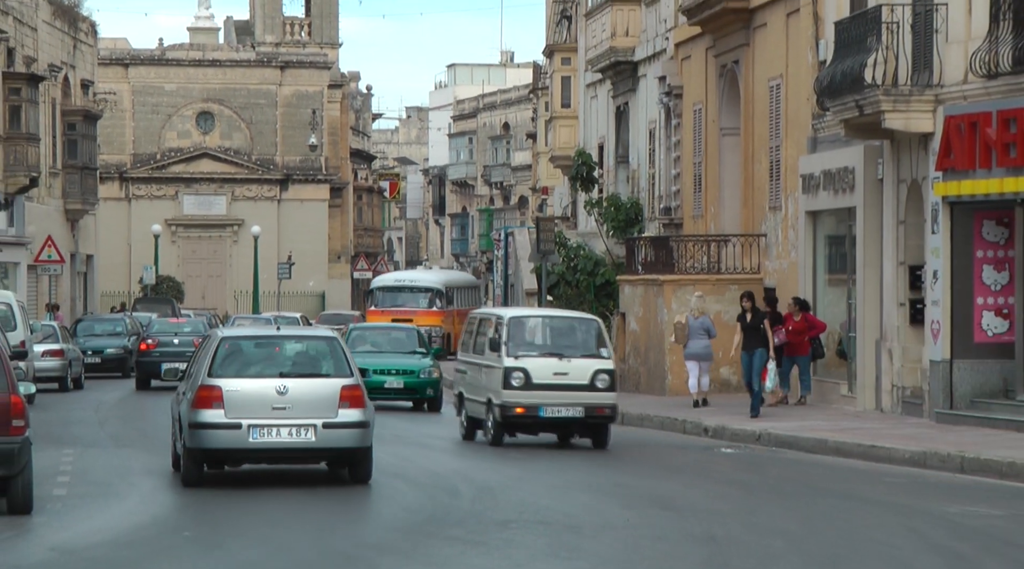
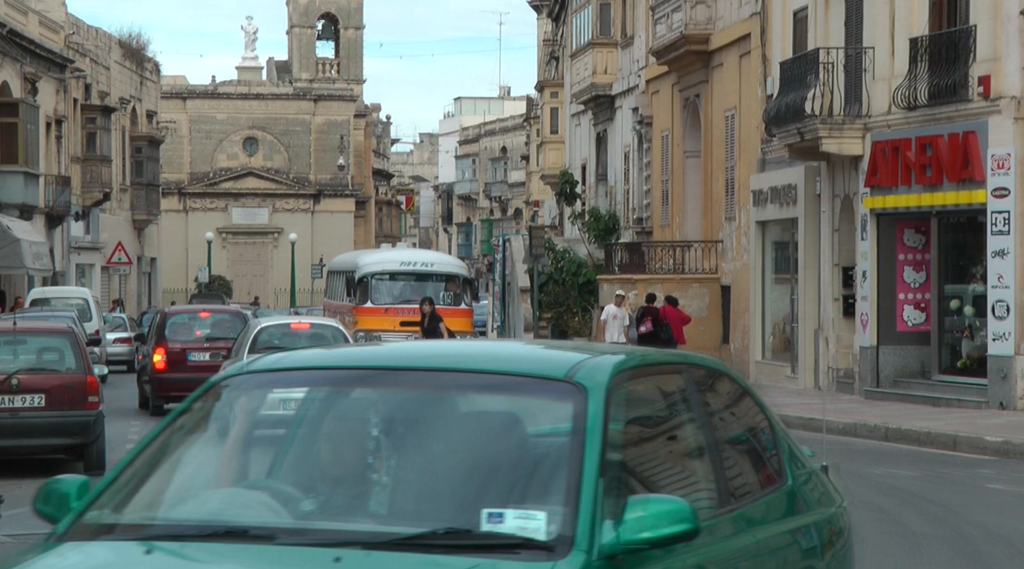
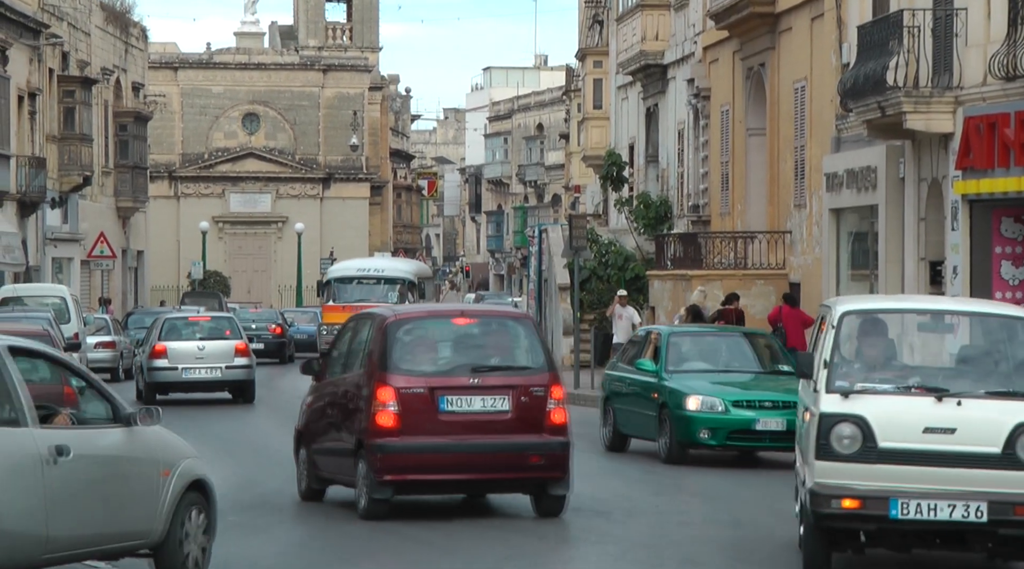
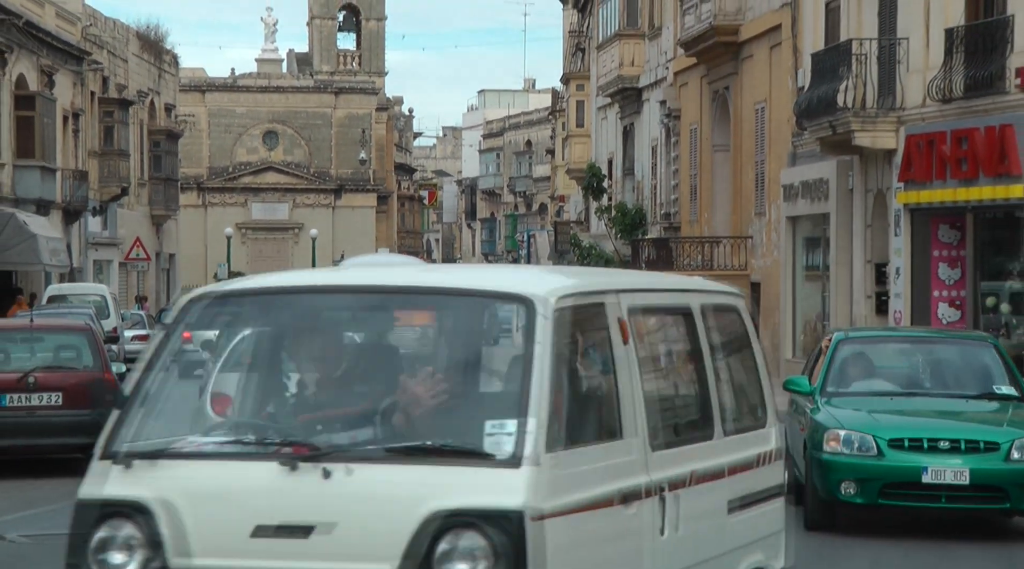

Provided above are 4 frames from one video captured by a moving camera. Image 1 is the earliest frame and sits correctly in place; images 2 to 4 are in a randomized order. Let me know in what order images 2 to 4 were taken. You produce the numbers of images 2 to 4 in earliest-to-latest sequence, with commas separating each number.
3, 4, 2
